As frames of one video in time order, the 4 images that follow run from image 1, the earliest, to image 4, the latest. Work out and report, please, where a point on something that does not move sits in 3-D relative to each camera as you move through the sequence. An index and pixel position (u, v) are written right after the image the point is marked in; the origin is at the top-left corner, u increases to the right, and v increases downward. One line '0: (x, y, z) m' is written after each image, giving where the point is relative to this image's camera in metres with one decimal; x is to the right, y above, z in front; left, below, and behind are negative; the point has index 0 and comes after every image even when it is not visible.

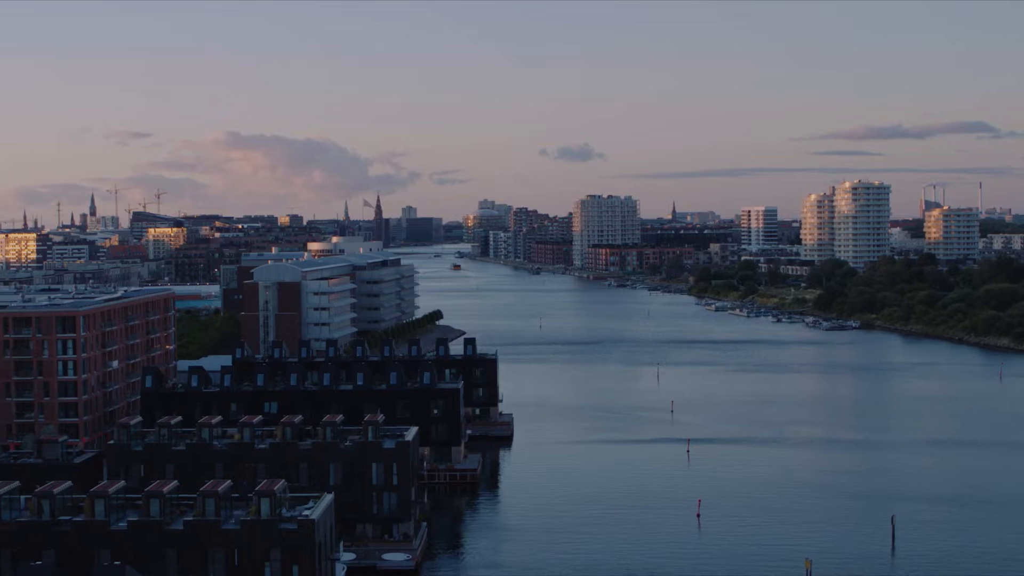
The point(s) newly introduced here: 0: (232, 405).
0: (-2.4, -1.0, +10.8) m
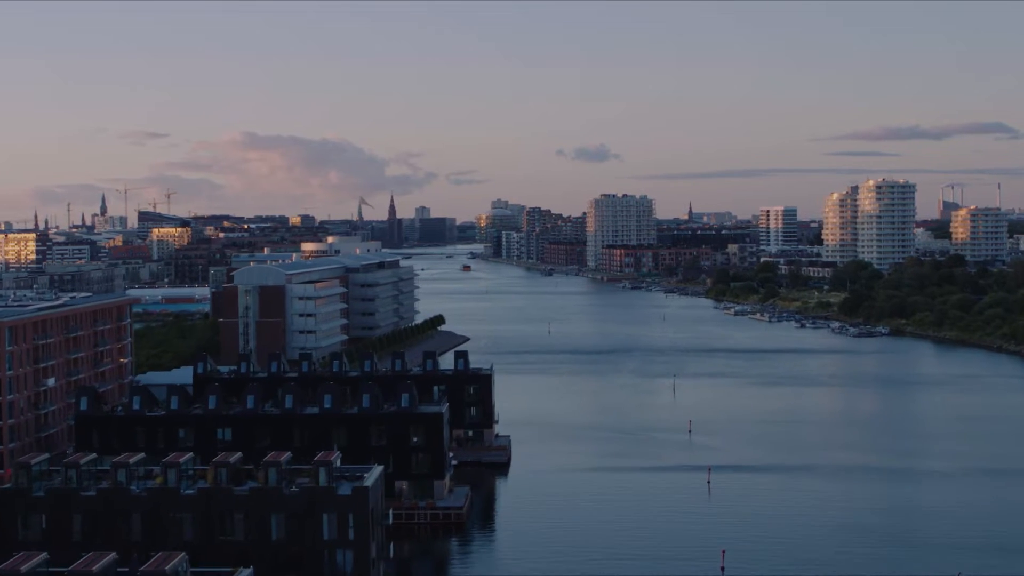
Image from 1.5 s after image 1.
0: (-2.4, -1.0, +9.3) m
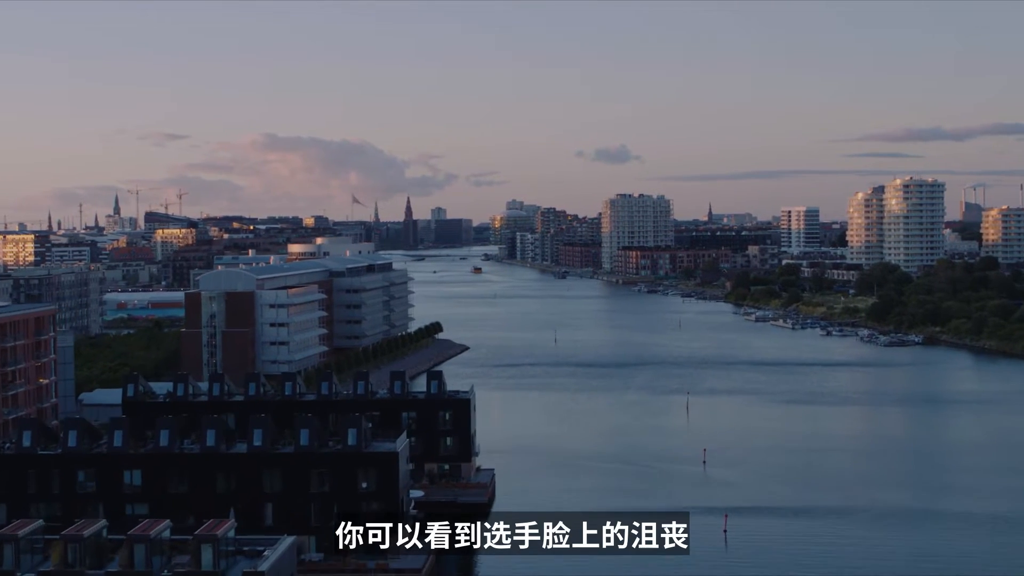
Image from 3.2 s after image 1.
0: (-2.6, -1.1, +7.6) m
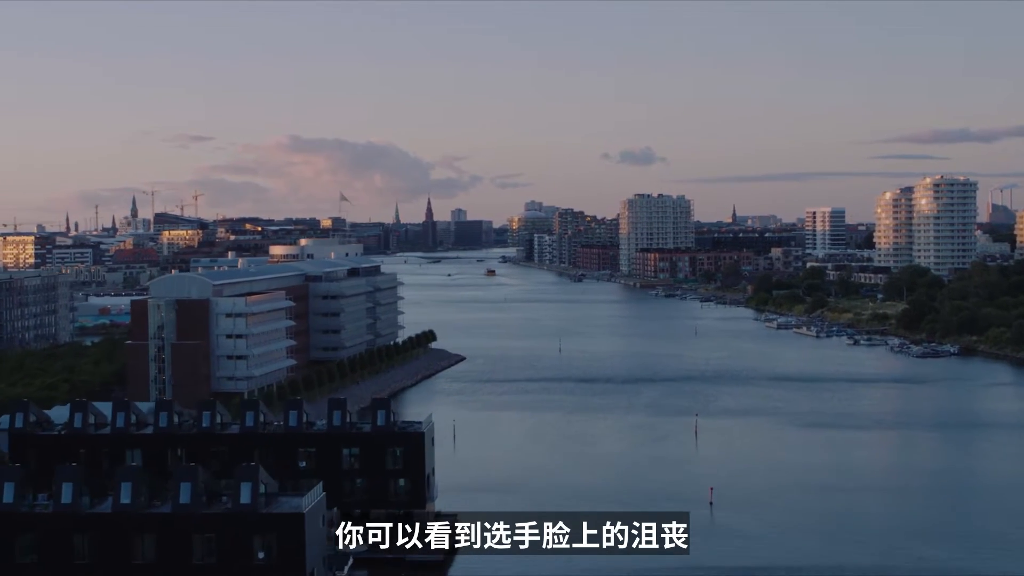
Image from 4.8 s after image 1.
0: (-2.9, -1.2, +6.0) m
